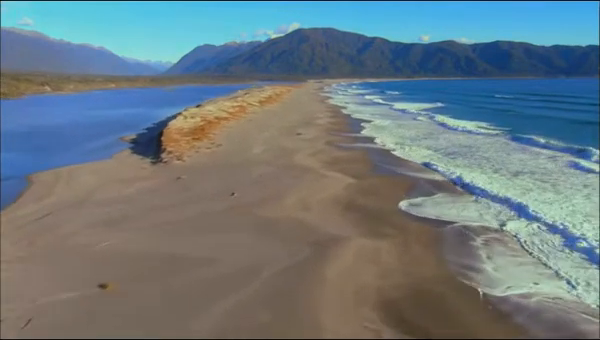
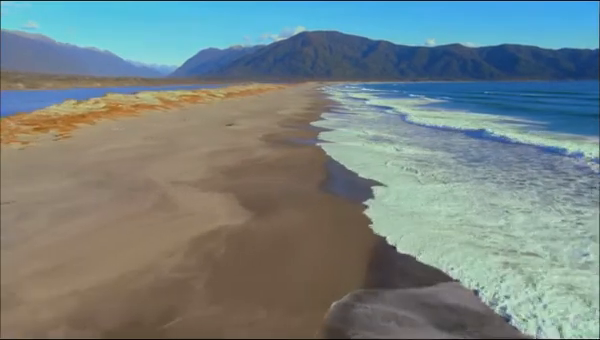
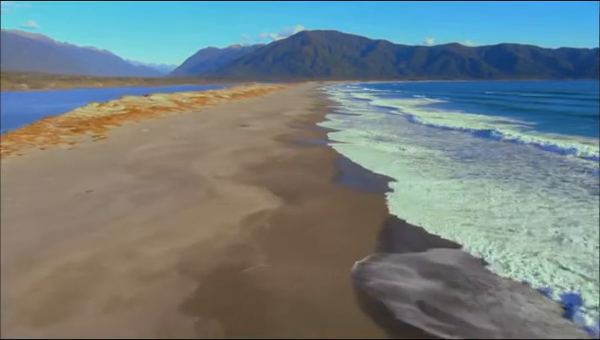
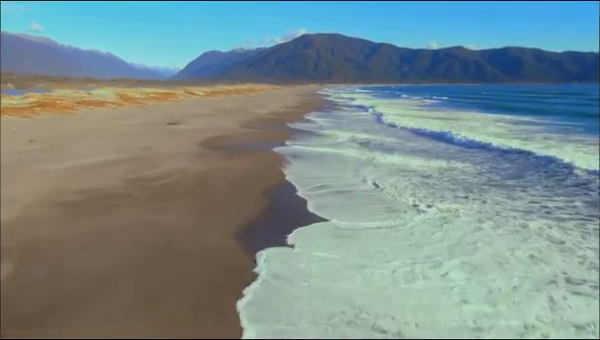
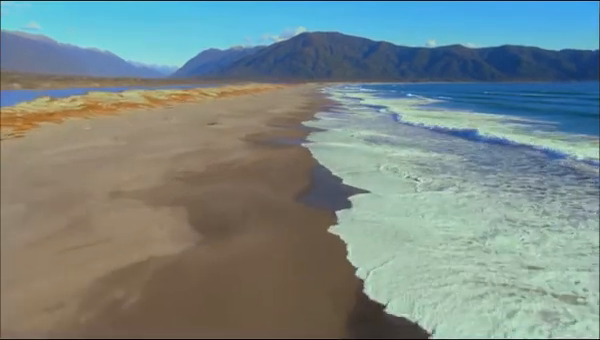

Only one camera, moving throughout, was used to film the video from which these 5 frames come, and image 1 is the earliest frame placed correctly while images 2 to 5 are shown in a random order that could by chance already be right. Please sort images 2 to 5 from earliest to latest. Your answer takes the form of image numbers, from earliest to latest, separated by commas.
3, 2, 5, 4
